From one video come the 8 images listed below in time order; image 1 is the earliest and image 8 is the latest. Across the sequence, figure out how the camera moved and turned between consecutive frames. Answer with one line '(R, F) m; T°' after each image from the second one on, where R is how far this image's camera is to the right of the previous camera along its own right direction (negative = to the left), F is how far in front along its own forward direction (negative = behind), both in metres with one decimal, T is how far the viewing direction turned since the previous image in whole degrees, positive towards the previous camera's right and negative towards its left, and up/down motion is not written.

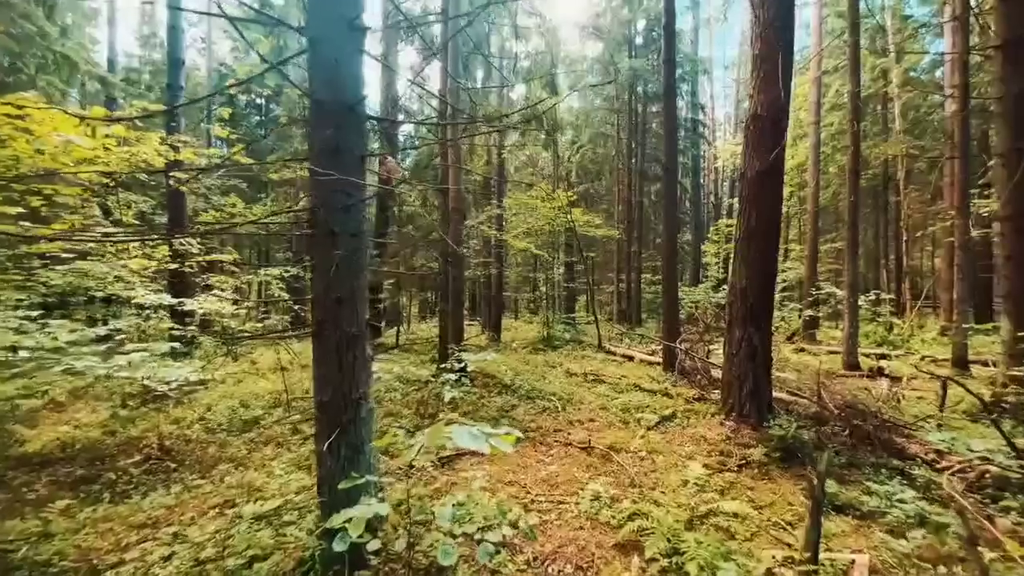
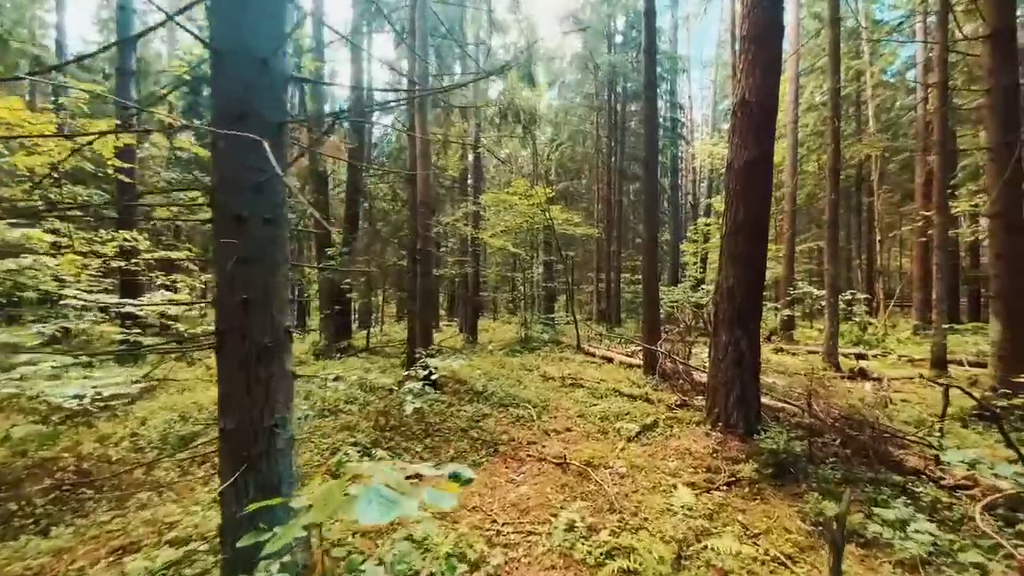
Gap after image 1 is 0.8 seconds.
(+0.1, +0.5) m; +3°
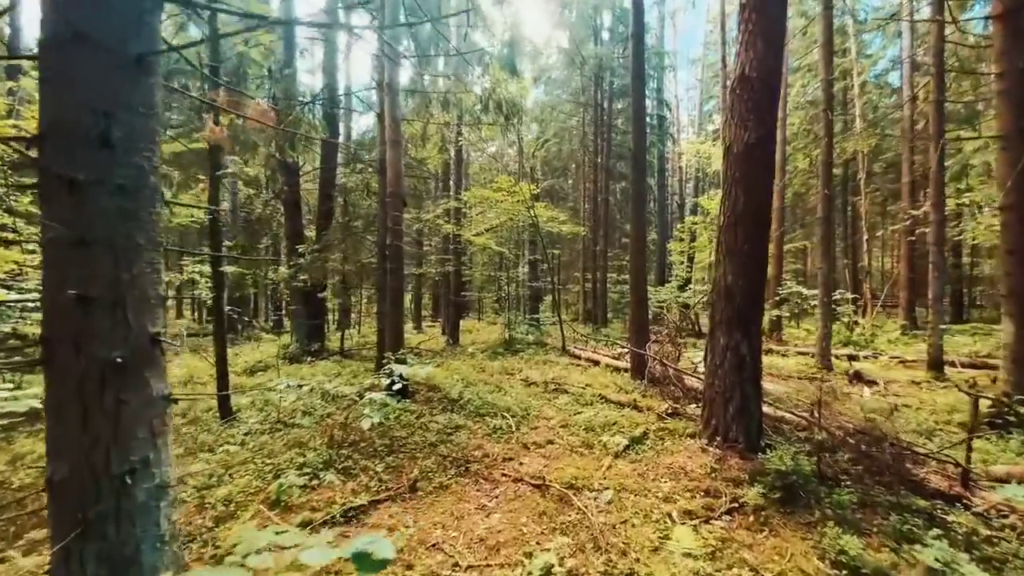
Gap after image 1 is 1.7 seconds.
(+0.1, +0.5) m; +2°
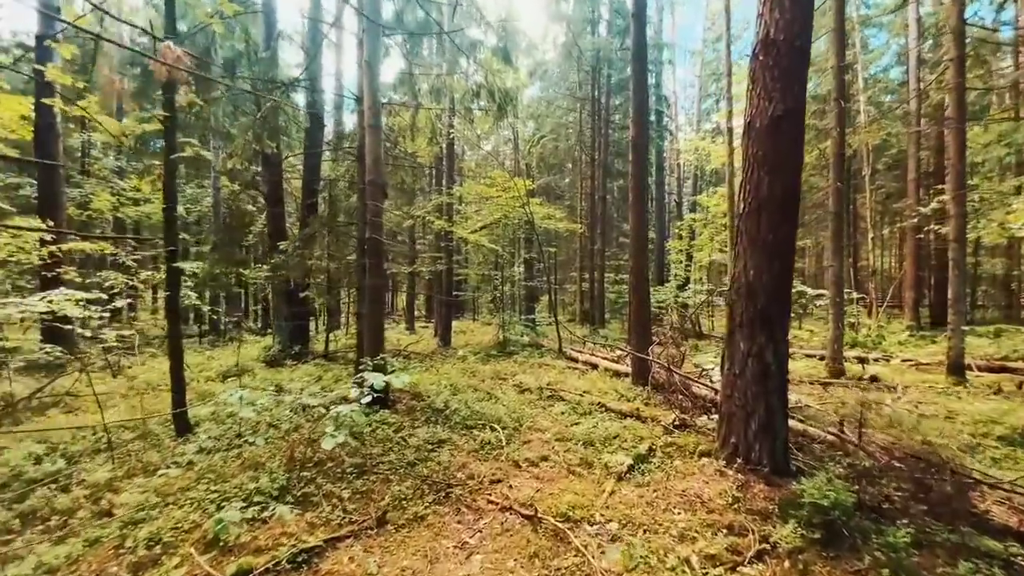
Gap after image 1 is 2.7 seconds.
(+0.1, +0.6) m; 0°
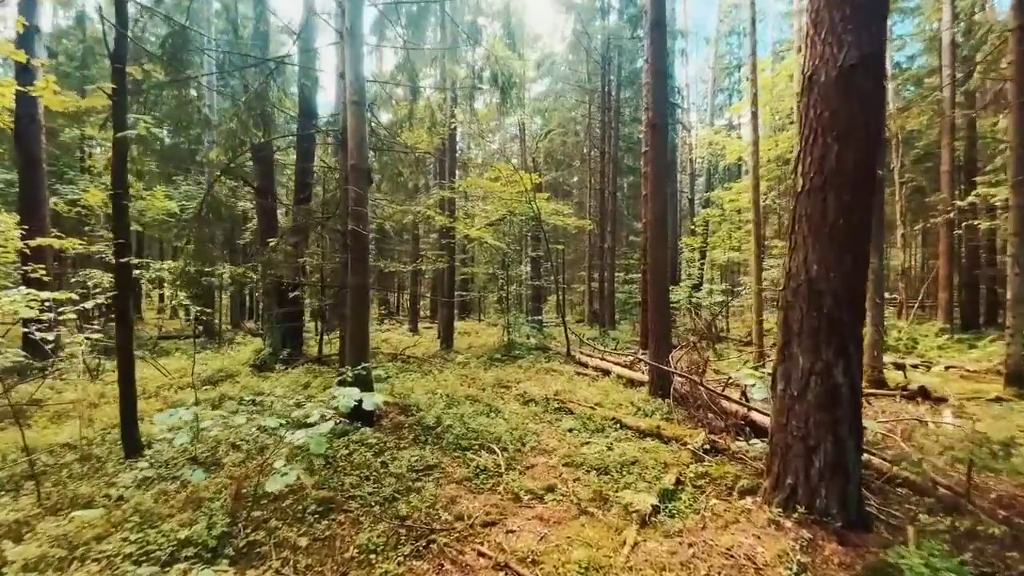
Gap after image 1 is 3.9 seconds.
(+0.1, +0.7) m; -1°
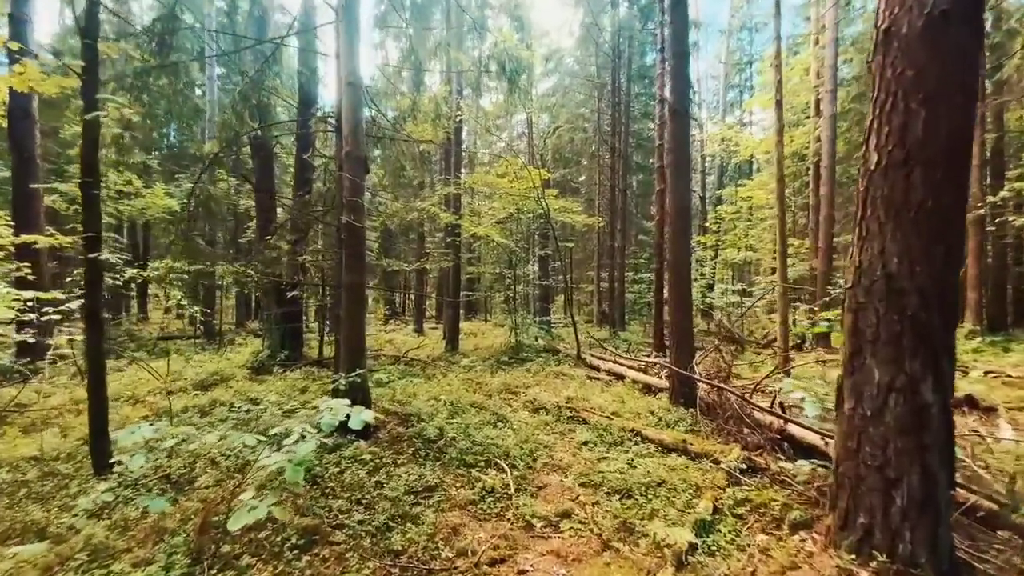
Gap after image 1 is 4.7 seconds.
(0.0, +0.5) m; -1°
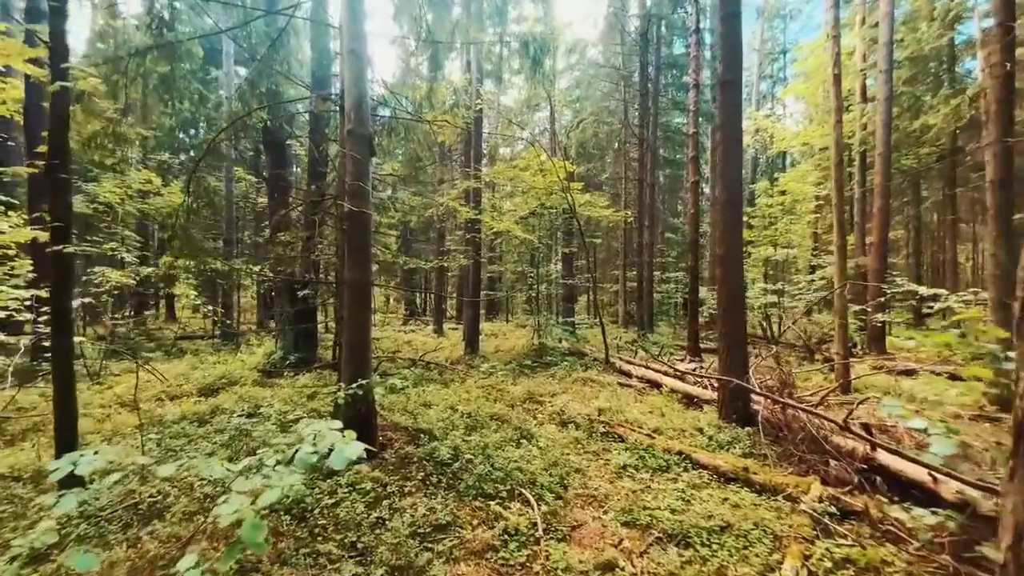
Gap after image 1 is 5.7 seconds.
(0.0, +0.7) m; -3°
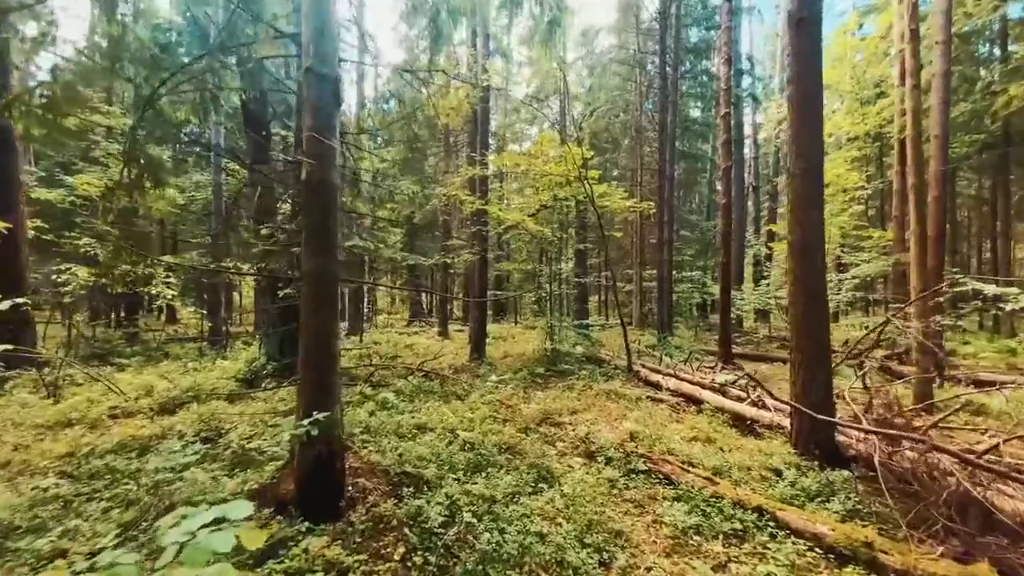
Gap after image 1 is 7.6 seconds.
(-0.1, +1.1) m; -1°
